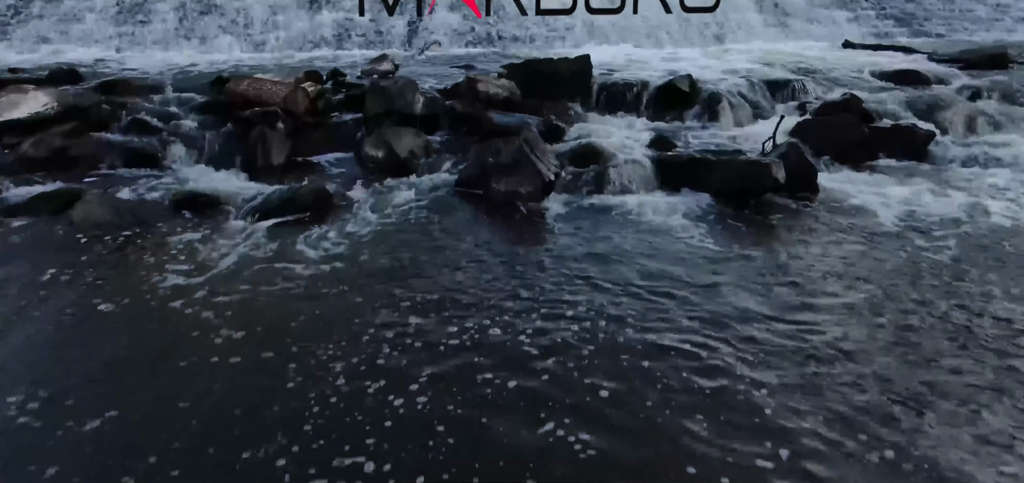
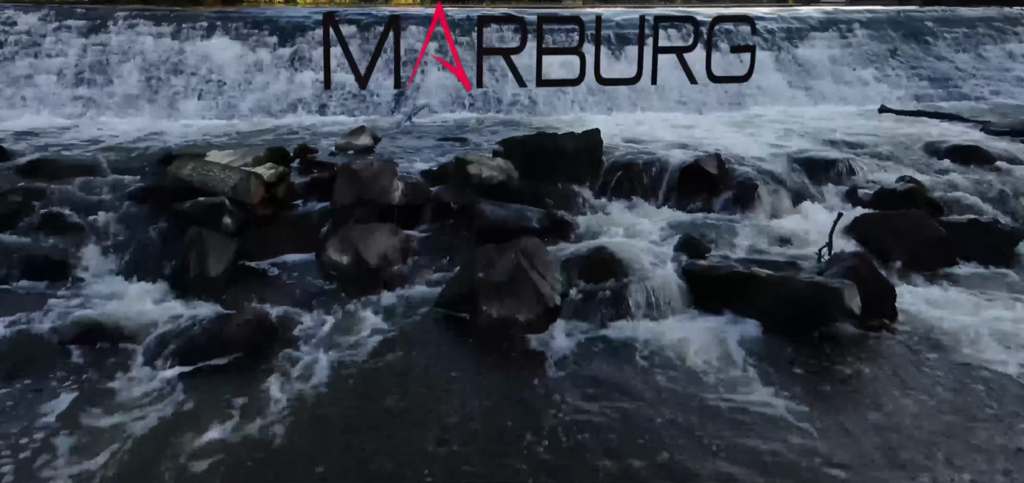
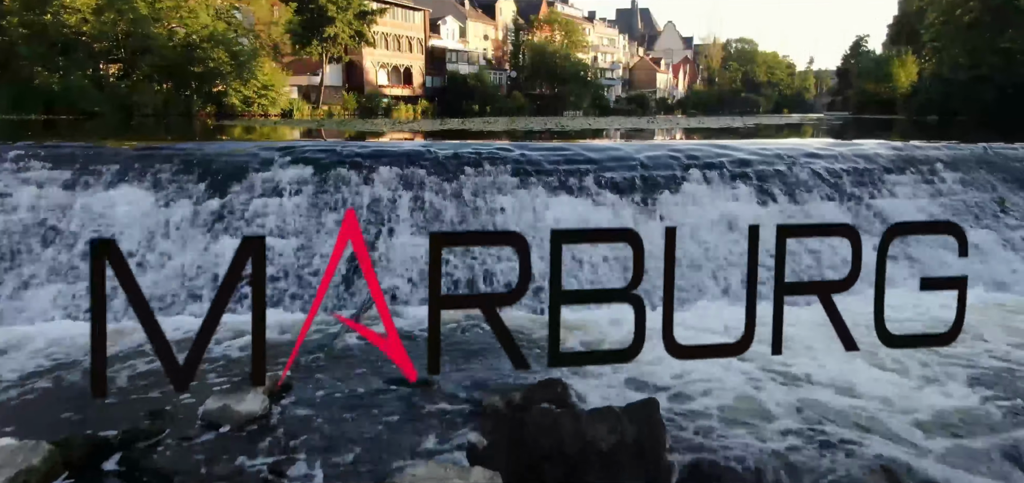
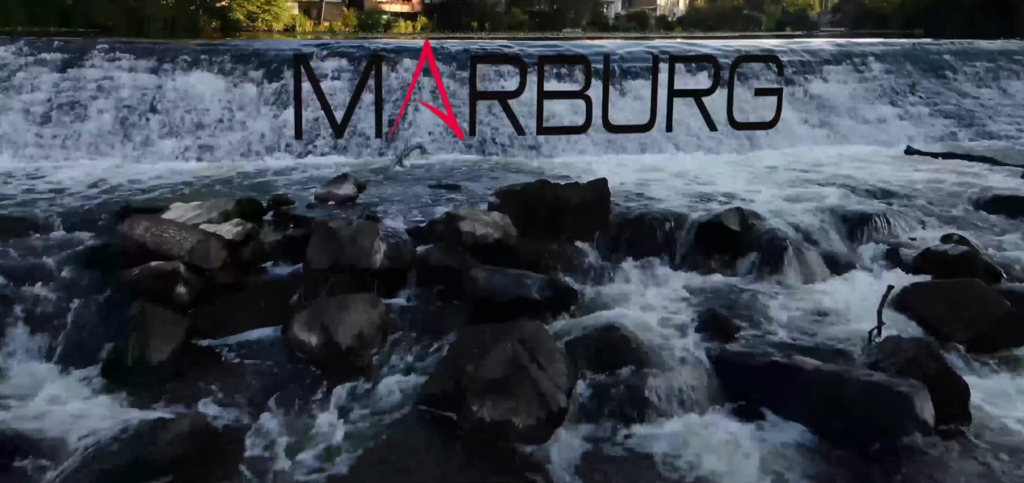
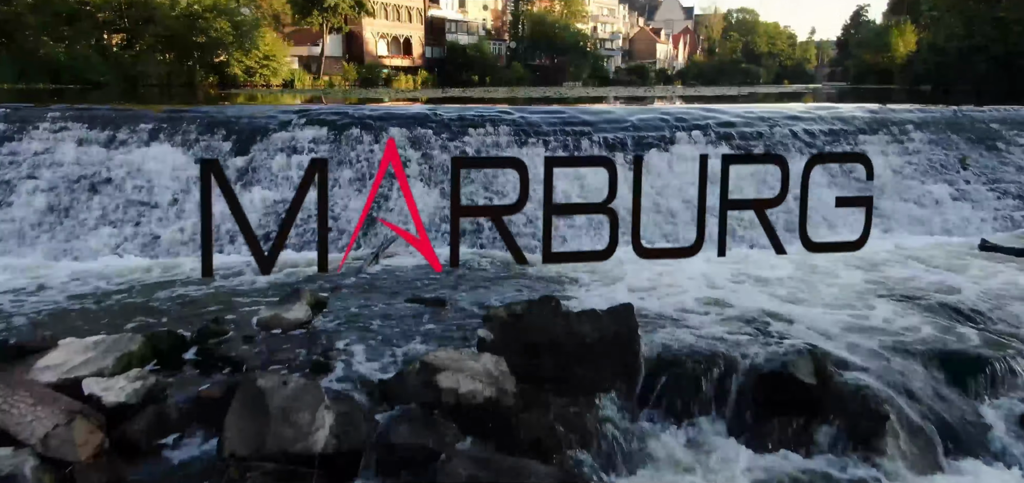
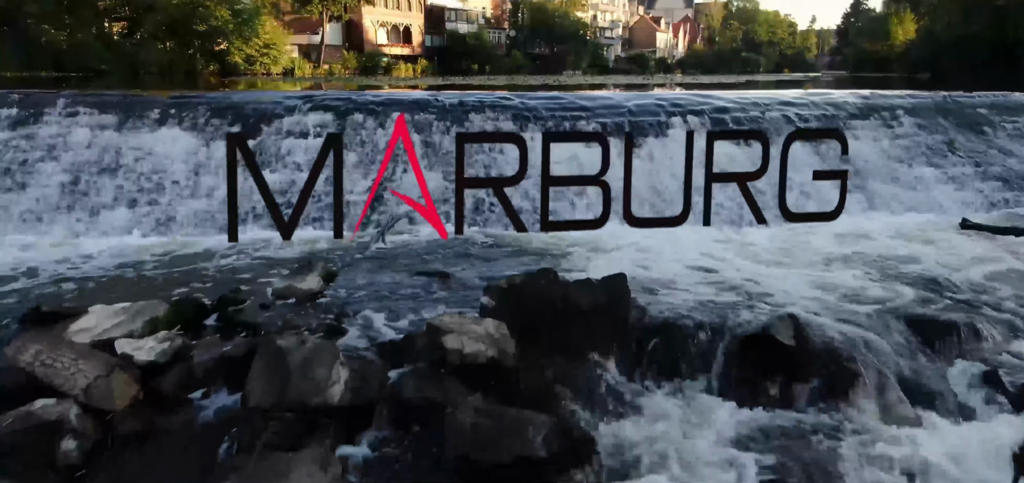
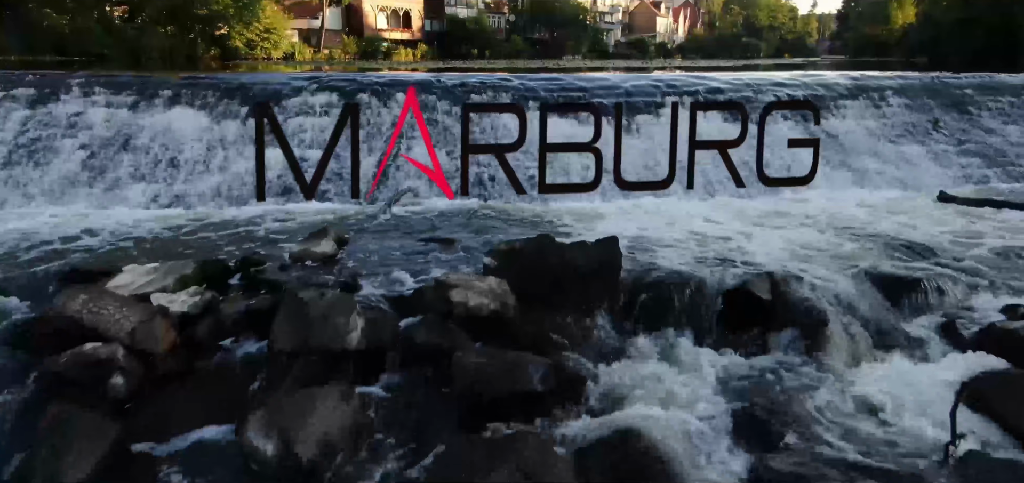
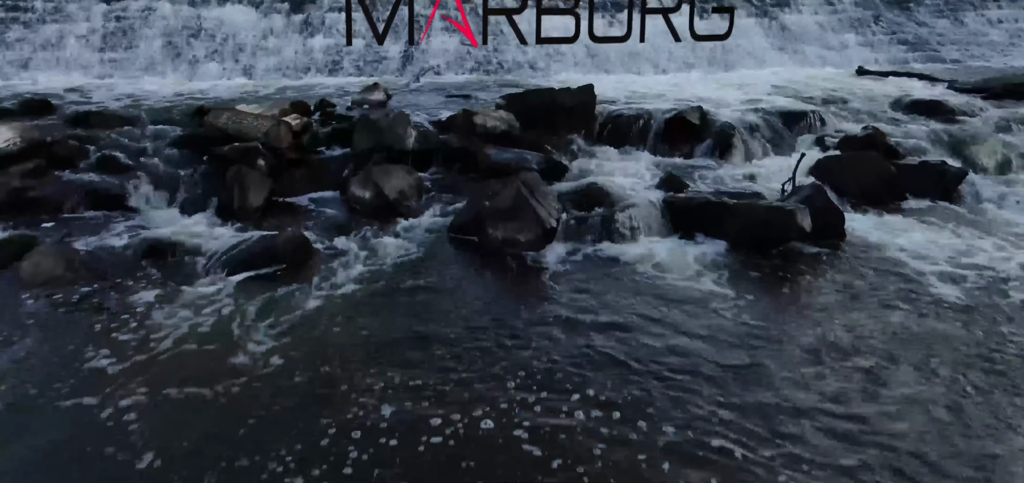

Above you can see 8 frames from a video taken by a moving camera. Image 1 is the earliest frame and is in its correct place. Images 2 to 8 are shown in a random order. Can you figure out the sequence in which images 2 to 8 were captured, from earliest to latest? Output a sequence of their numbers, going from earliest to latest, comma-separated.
8, 2, 4, 7, 6, 5, 3
